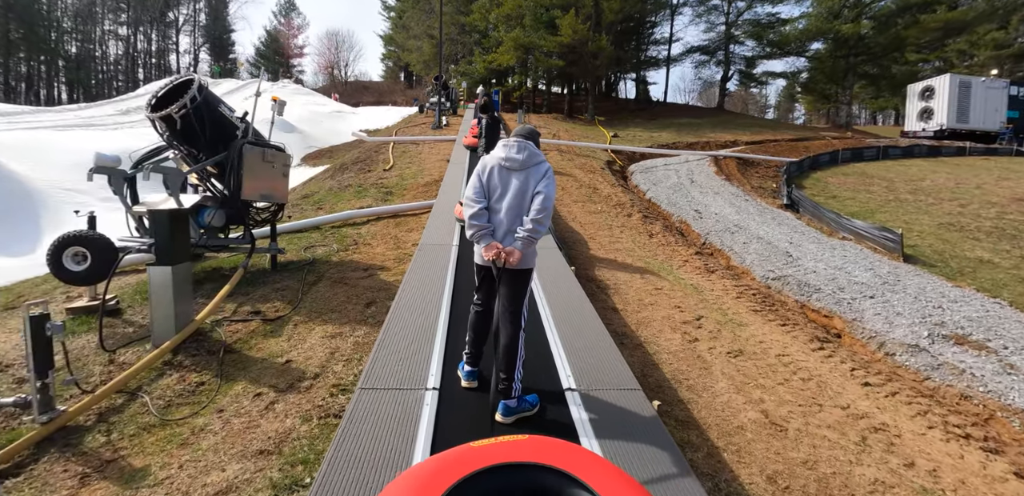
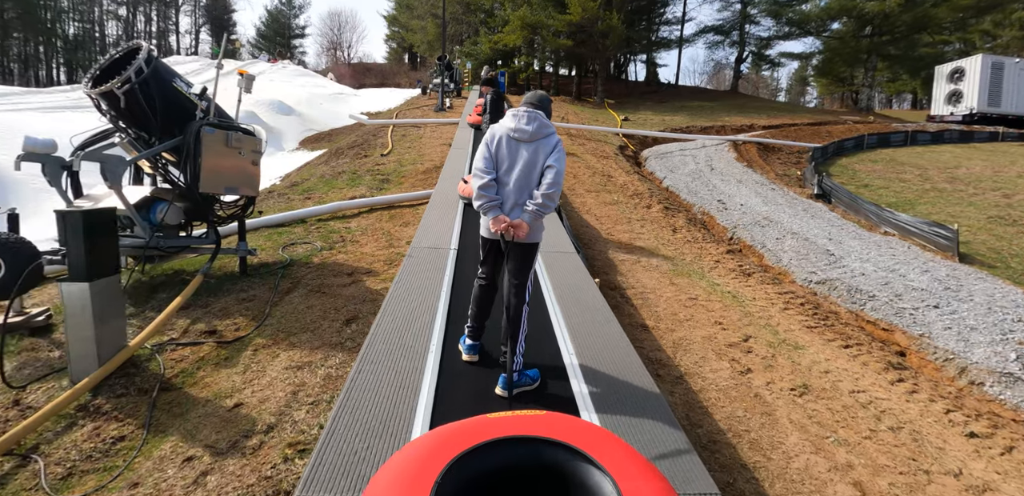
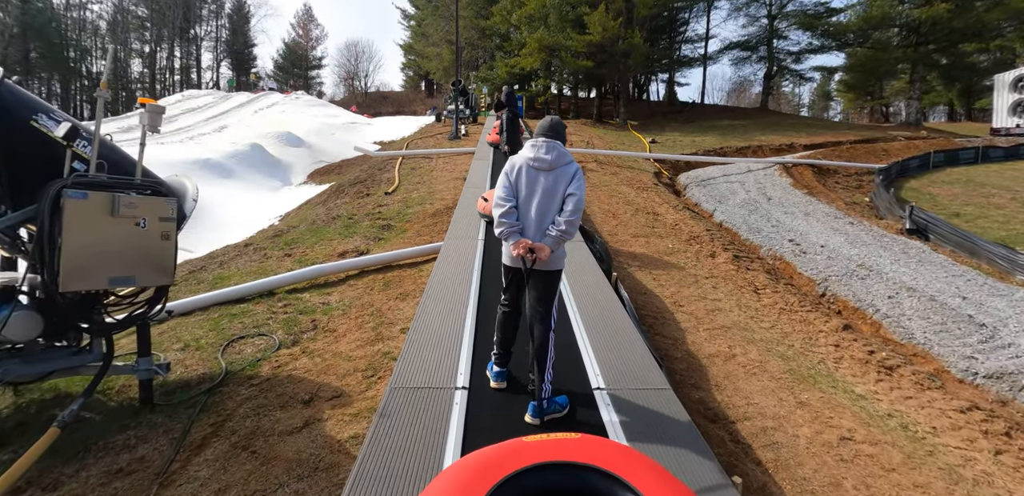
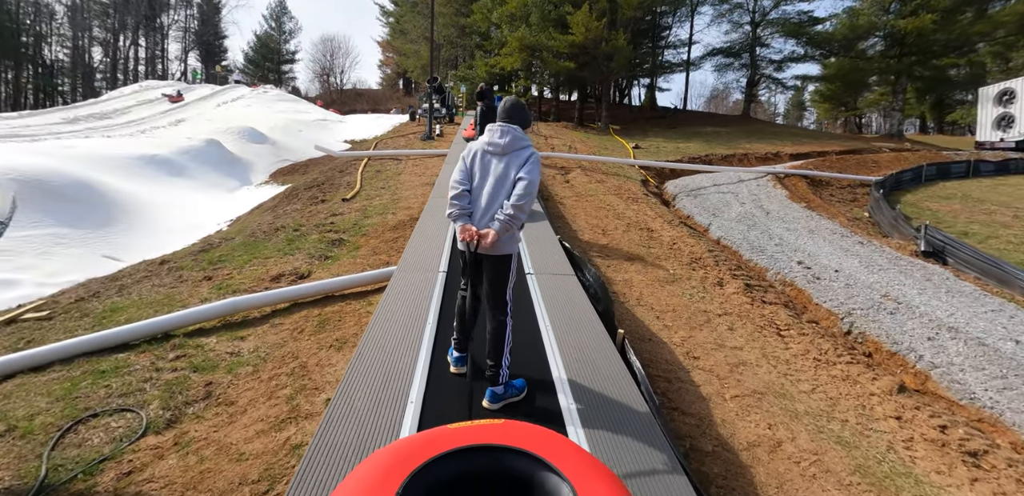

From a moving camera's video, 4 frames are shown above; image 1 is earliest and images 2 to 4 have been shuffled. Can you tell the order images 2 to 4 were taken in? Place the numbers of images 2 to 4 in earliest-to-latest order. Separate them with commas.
2, 3, 4
